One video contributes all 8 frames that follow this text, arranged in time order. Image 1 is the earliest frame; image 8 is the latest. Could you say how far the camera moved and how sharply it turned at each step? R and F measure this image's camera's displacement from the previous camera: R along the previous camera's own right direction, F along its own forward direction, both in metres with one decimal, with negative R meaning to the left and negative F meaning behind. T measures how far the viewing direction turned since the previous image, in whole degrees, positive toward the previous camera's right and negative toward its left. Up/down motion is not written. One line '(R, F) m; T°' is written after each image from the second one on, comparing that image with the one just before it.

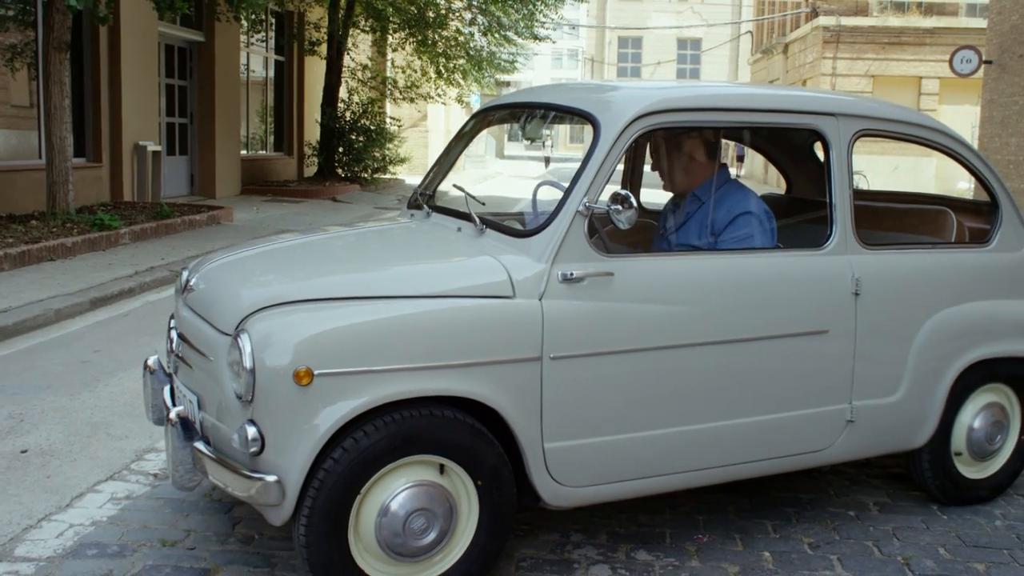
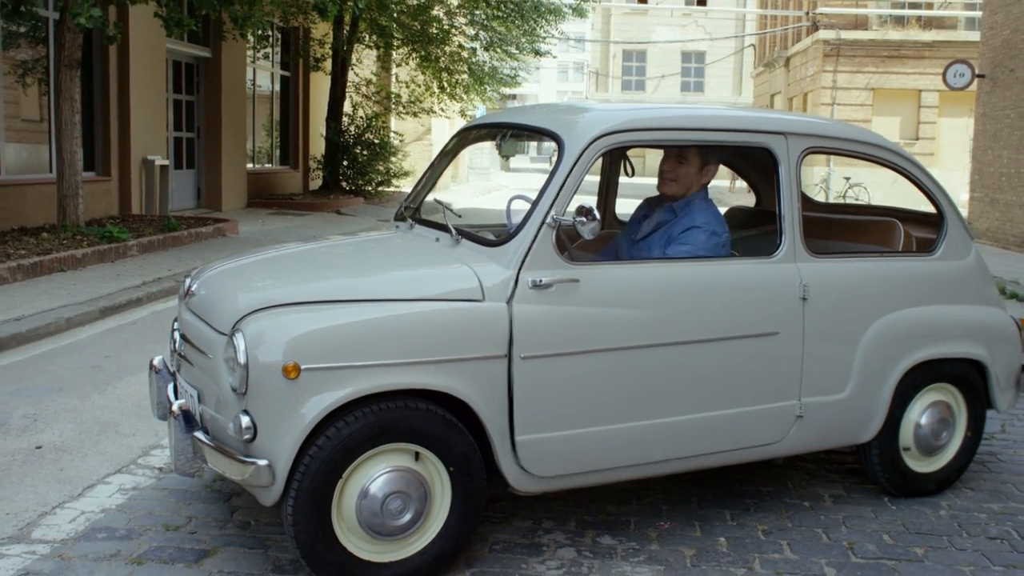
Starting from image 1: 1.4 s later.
(+0.1, -0.3) m; 0°
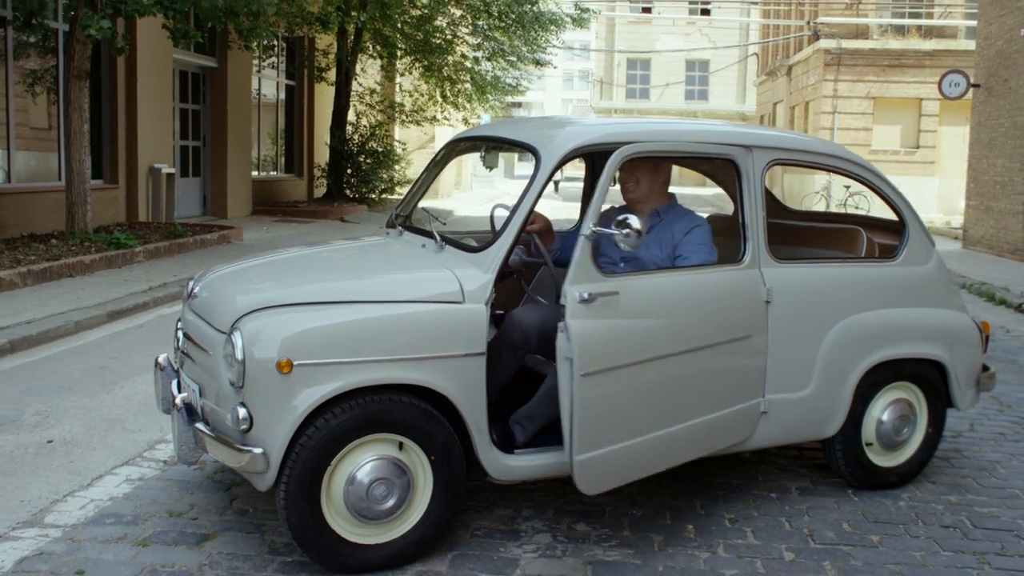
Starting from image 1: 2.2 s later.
(+0.1, -0.2) m; 0°
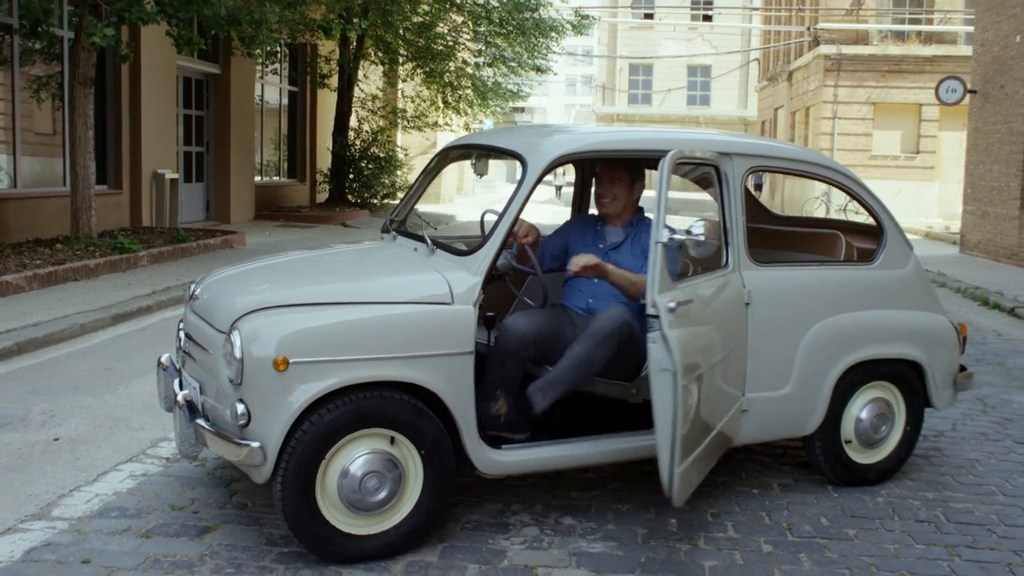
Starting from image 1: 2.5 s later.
(+0.1, -0.1) m; 0°
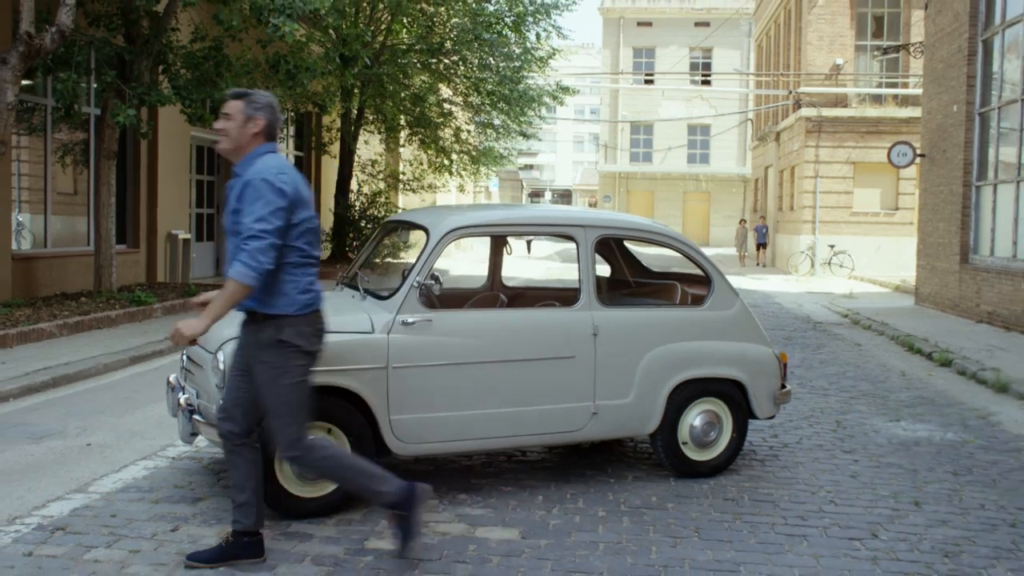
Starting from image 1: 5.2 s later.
(+0.5, -1.5) m; -1°
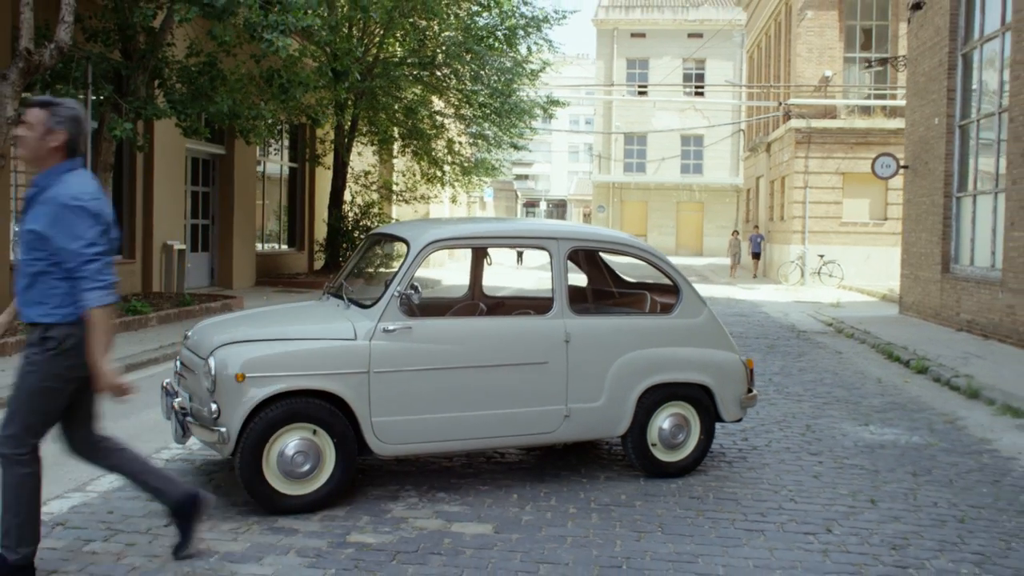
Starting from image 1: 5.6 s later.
(+0.1, -0.3) m; 0°
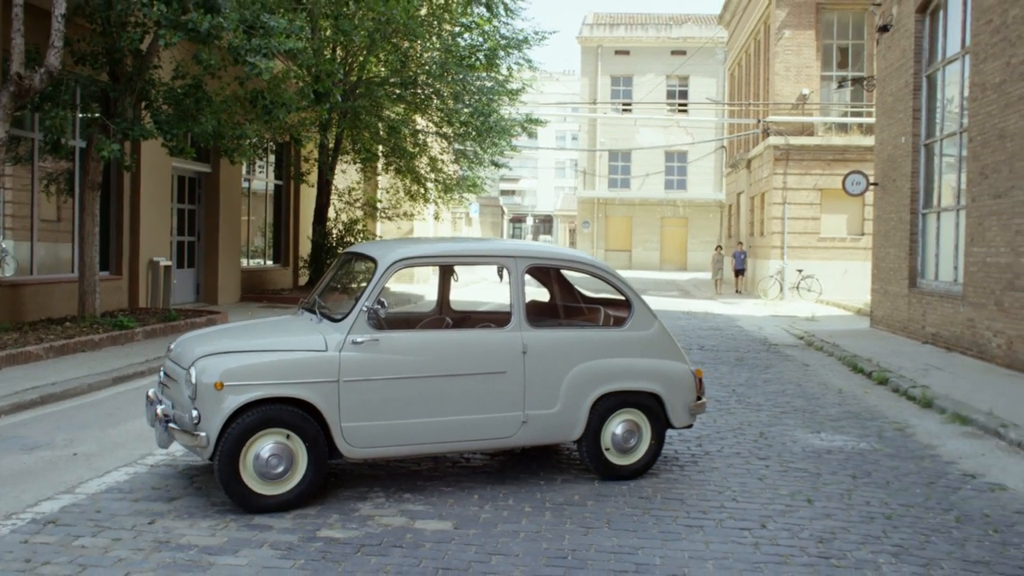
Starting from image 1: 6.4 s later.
(+0.2, -0.4) m; +1°
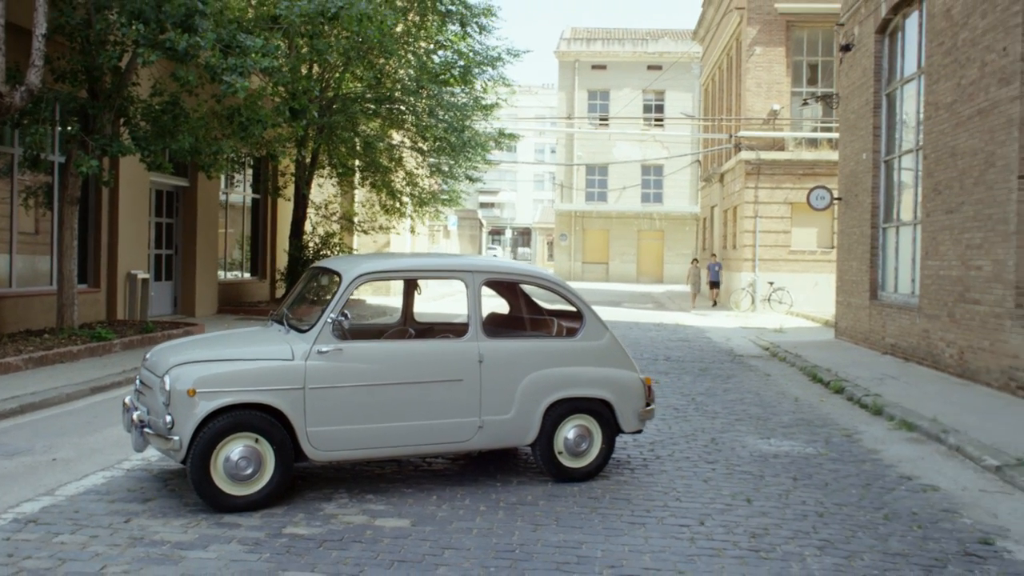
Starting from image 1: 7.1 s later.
(+0.1, -0.4) m; +1°
